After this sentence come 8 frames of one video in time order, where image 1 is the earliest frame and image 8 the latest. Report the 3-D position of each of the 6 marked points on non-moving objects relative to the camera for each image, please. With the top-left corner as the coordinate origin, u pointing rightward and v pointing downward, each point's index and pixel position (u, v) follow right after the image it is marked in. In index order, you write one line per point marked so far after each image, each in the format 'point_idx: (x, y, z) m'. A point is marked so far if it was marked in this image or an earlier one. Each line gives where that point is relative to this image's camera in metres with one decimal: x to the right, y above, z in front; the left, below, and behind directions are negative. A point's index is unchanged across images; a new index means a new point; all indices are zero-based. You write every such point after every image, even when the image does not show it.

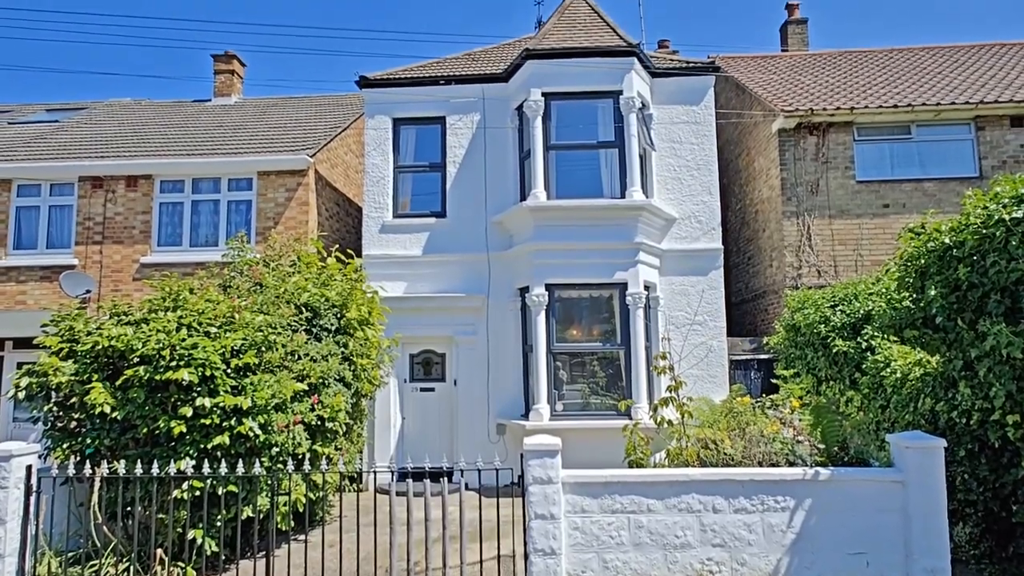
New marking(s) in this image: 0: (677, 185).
0: (+3.3, +2.1, +12.6) m
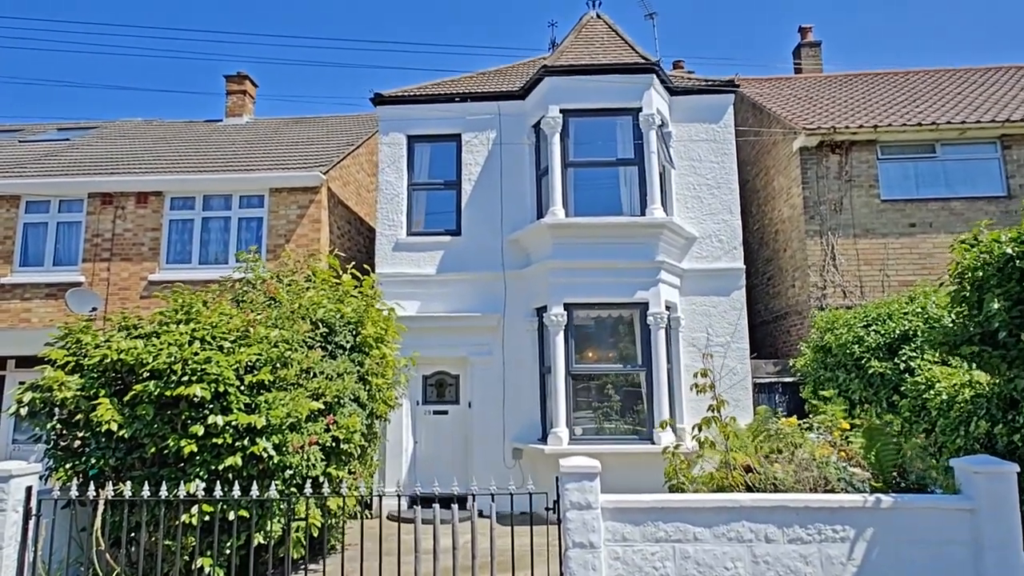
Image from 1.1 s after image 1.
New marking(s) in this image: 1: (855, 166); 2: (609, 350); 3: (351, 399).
0: (+3.6, +1.7, +12.3) m
1: (+6.7, +2.4, +12.2) m
2: (+1.8, -1.2, +11.4) m
3: (-2.1, -1.4, +8.0) m
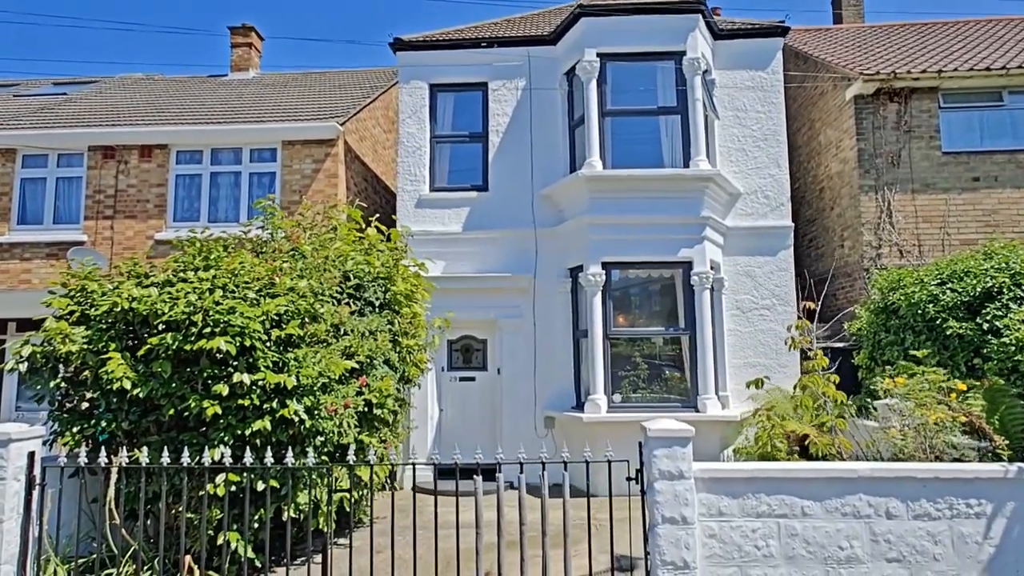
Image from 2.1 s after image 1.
0: (+4.2, +2.4, +11.4) m
1: (+7.3, +3.1, +11.3) m
2: (+2.3, -0.4, +10.6) m
3: (-1.5, -0.9, +7.3) m
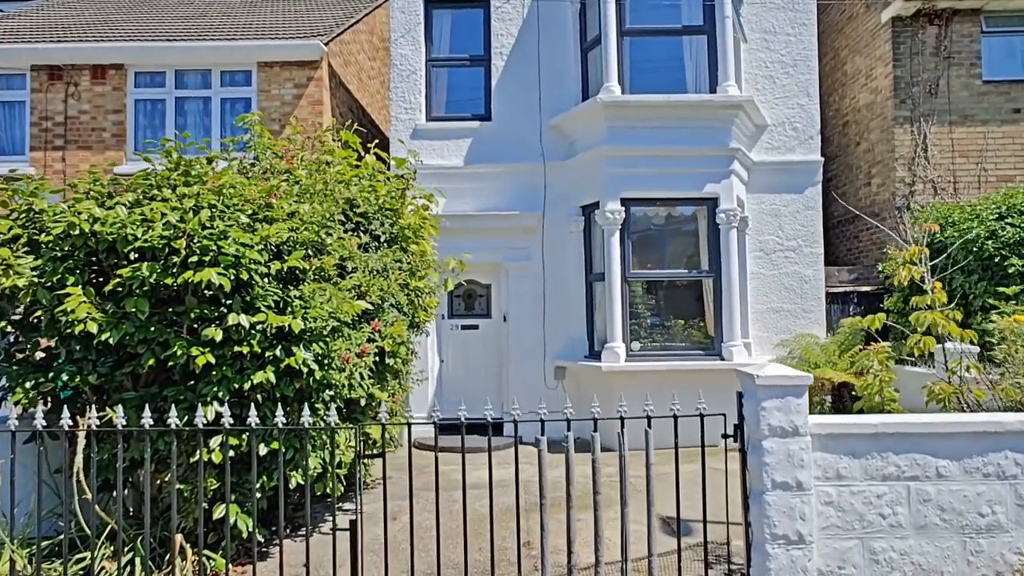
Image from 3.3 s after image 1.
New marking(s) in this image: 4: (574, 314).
0: (+4.3, +3.4, +10.5) m
1: (+7.4, +4.1, +10.4) m
2: (+2.5, +0.5, +9.8) m
3: (-1.2, -0.2, +6.3) m
4: (+1.0, -0.4, +10.4) m
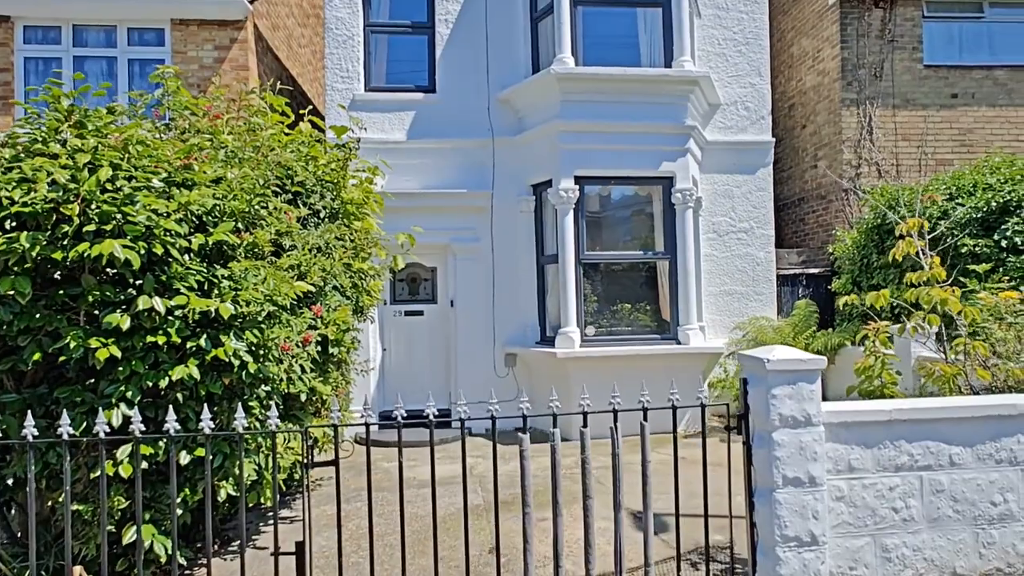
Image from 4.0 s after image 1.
0: (+3.4, +3.7, +10.3) m
1: (+6.5, +4.4, +10.5) m
2: (+1.7, +0.8, +9.5) m
3: (-1.6, 0.0, +5.6) m
4: (+0.2, -0.2, +9.9) m
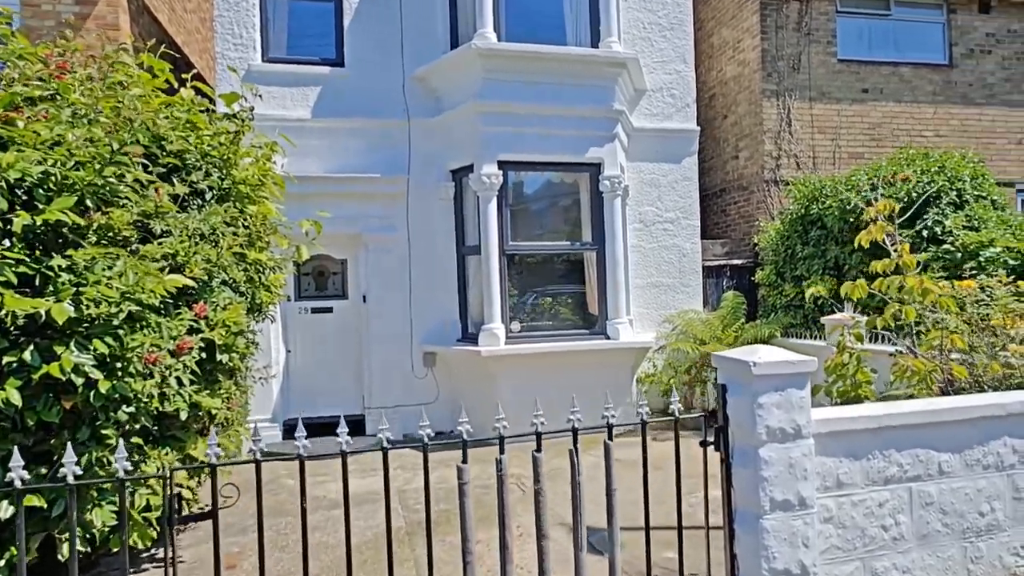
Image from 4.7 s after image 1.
0: (+2.1, +3.8, +10.0) m
1: (+5.1, +4.6, +10.6) m
2: (+0.6, +0.9, +9.0) m
3: (-2.1, 0.0, +4.7) m
4: (-1.0, -0.1, +9.2) m
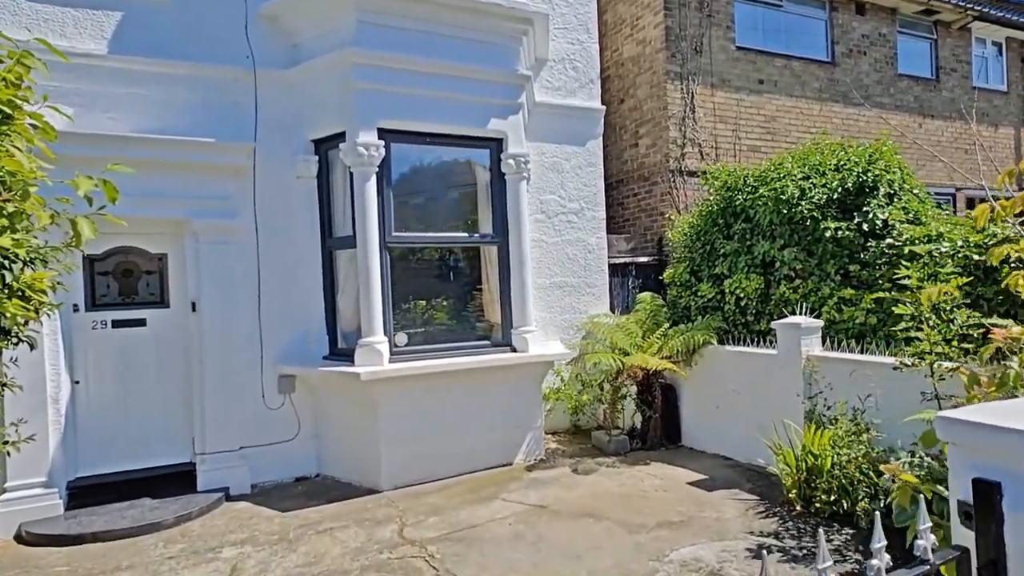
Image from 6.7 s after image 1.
0: (+0.5, +3.8, +8.6) m
1: (+3.2, +4.6, +10.0) m
2: (-0.8, +0.9, +7.2) m
3: (-2.4, 0.0, +2.4) m
4: (-2.3, -0.1, +7.1) m
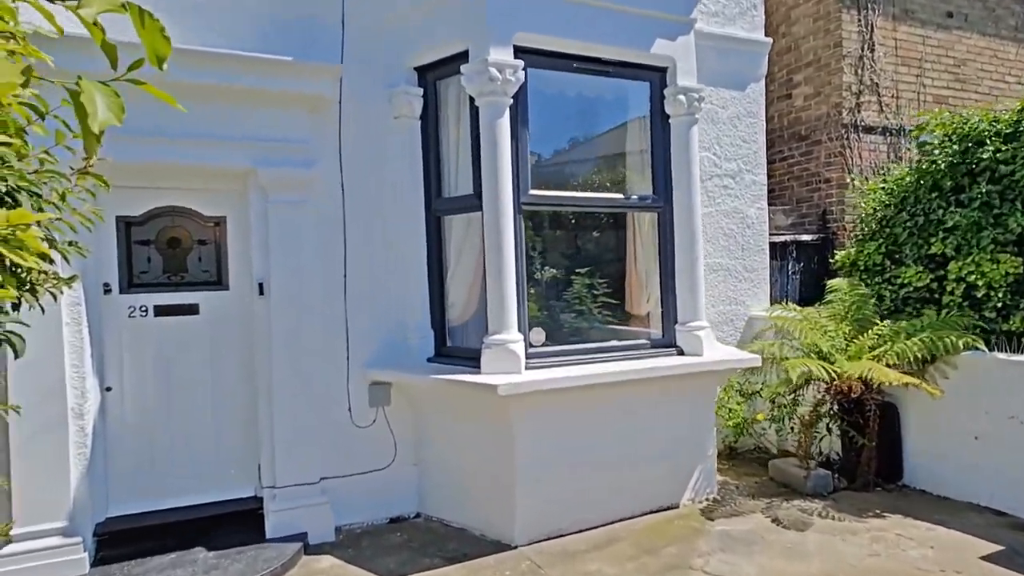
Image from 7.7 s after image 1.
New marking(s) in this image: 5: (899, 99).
0: (+2.0, +4.0, +6.6) m
1: (+4.9, +4.8, +7.8) m
2: (+0.7, +1.0, +5.3) m
3: (-1.1, +0.1, +0.6) m
4: (-0.9, +0.1, +5.3) m
5: (+4.9, +2.4, +7.9) m
